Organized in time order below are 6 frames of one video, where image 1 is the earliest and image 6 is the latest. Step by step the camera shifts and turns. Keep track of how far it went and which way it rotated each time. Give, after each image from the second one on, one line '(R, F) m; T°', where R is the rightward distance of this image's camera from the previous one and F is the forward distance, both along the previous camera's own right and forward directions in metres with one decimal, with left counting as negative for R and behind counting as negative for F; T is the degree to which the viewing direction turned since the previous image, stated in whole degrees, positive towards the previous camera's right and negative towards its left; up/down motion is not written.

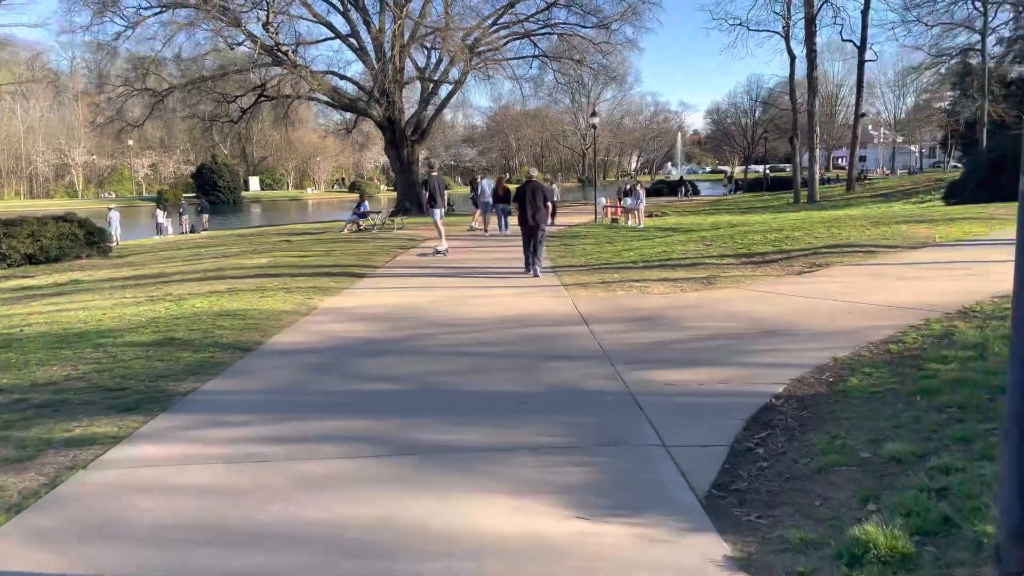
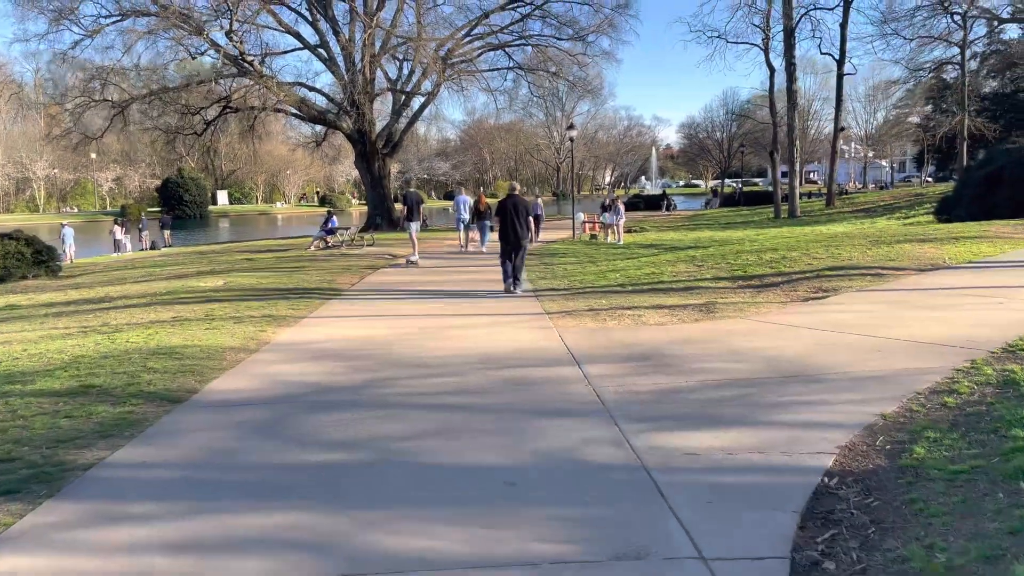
(0.0, +0.9) m; +2°
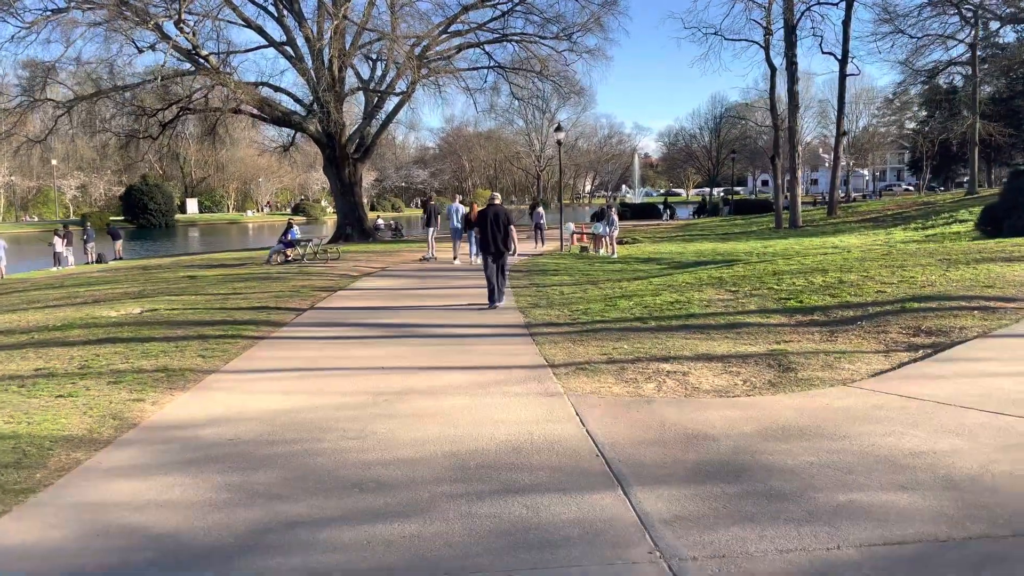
(-0.1, +2.4) m; +1°
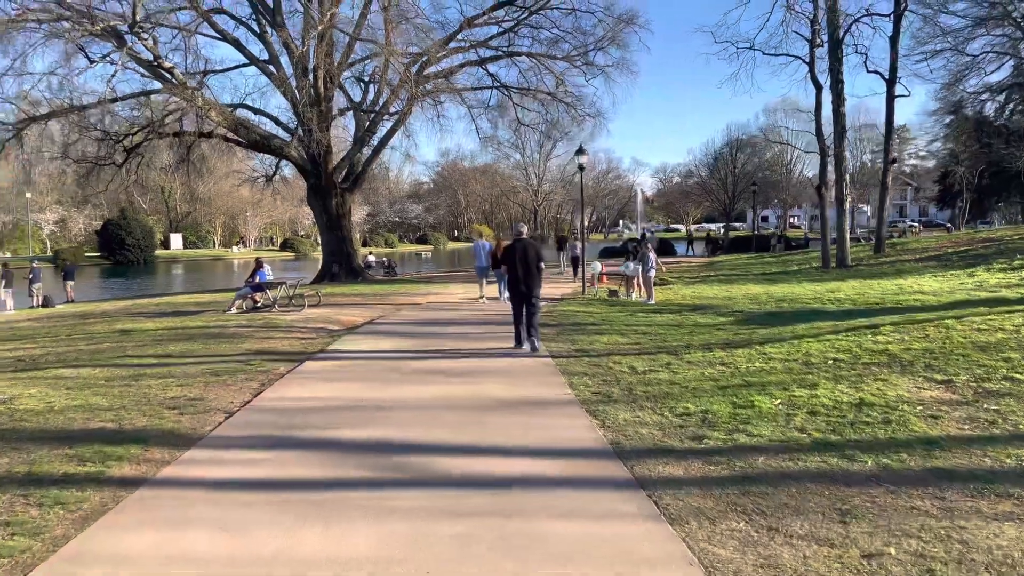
(-0.5, +3.6) m; +1°
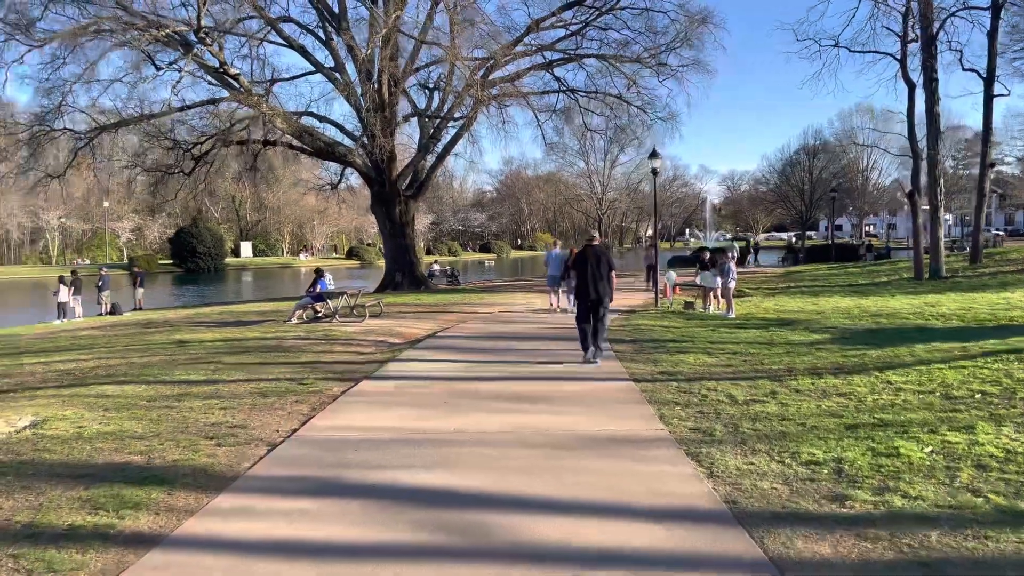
(-0.1, +0.9) m; -4°
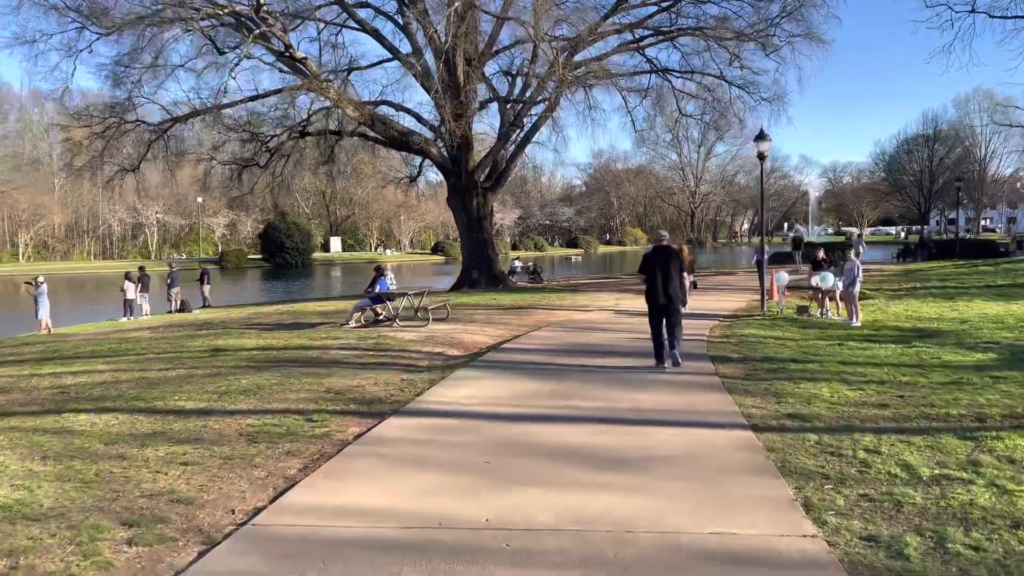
(+0.1, +2.0) m; -6°
